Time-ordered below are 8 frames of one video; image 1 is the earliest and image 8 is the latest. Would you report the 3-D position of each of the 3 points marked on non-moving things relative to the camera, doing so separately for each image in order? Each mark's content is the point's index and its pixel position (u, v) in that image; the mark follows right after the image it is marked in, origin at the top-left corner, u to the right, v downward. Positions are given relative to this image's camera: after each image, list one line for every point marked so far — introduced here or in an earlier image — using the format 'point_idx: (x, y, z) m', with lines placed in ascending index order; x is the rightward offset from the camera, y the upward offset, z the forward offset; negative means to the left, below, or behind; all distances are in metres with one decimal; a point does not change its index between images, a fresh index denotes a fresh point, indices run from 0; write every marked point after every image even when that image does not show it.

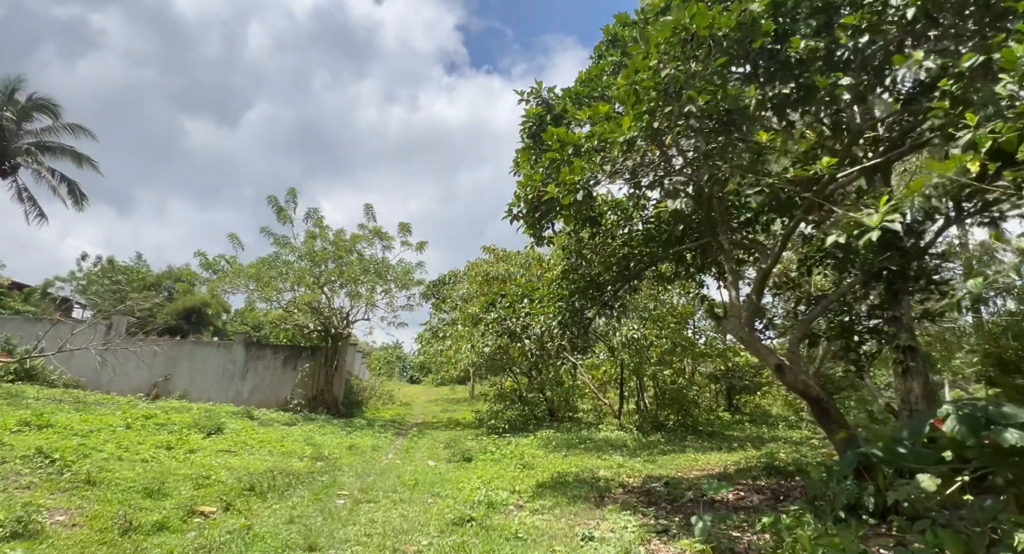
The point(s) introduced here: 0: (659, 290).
0: (+2.0, -0.2, +7.4) m
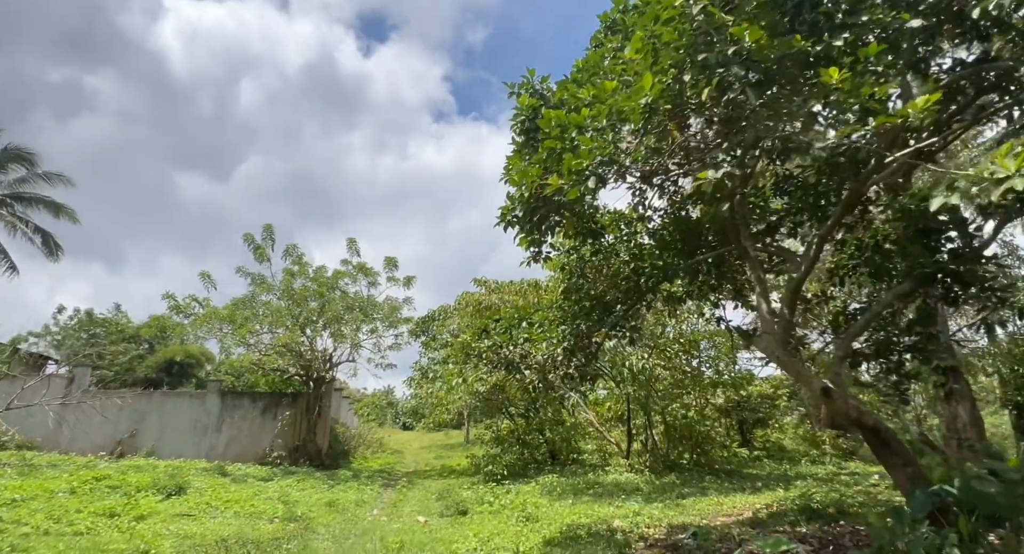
0: (+1.9, -0.4, +6.7) m
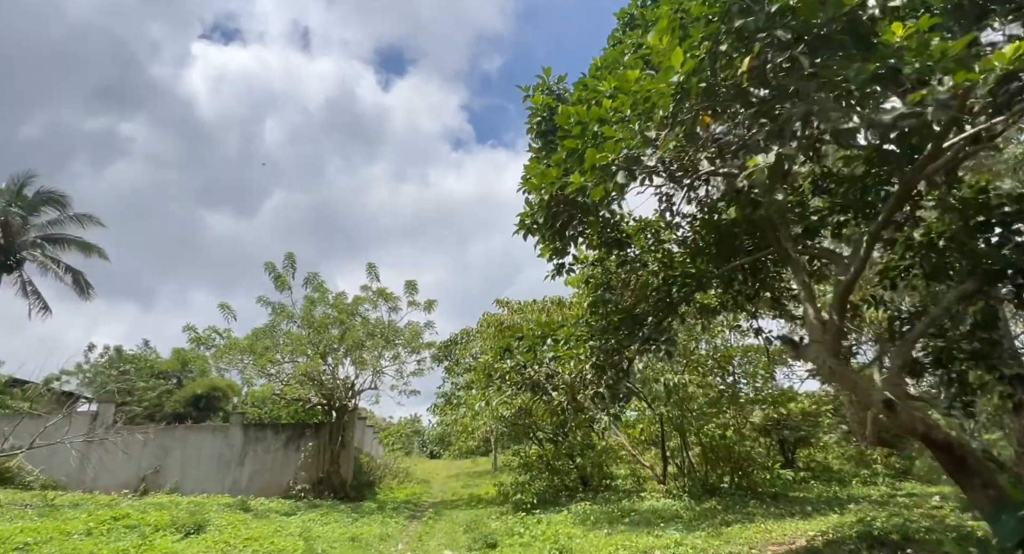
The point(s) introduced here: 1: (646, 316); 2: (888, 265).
0: (+2.2, -0.5, +6.3) m
1: (+1.3, -0.4, +5.2) m
2: (+3.4, +0.1, +5.0) m
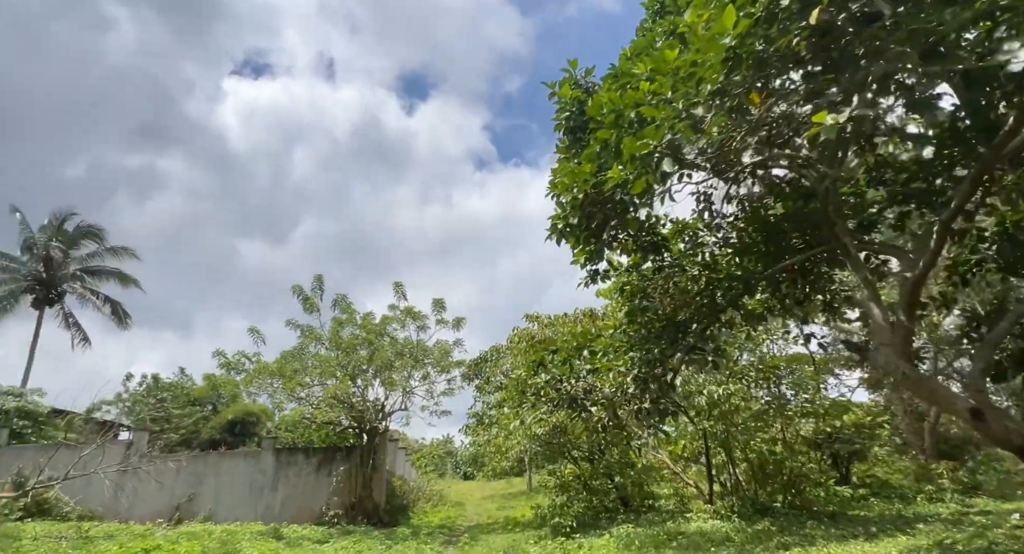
0: (+2.5, -0.6, +5.9) m
1: (+1.5, -0.4, +4.8) m
2: (+3.6, +0.1, +4.5) m
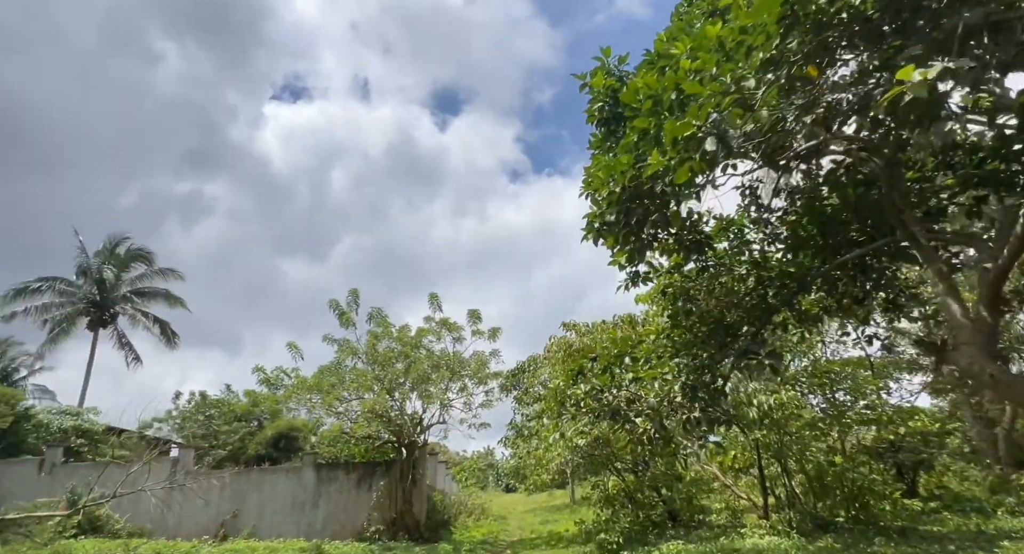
0: (+2.9, -0.6, +5.5) m
1: (+1.8, -0.4, +4.5) m
2: (+3.9, +0.2, +4.1) m
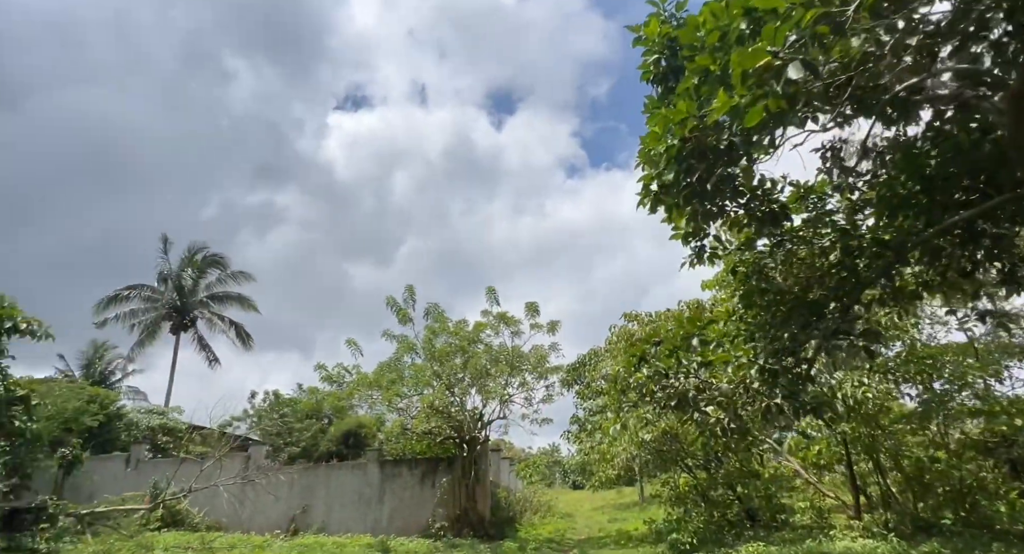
0: (+3.4, -0.3, +4.8) m
1: (+2.2, -0.2, +4.0) m
2: (+4.2, +0.5, +3.3) m
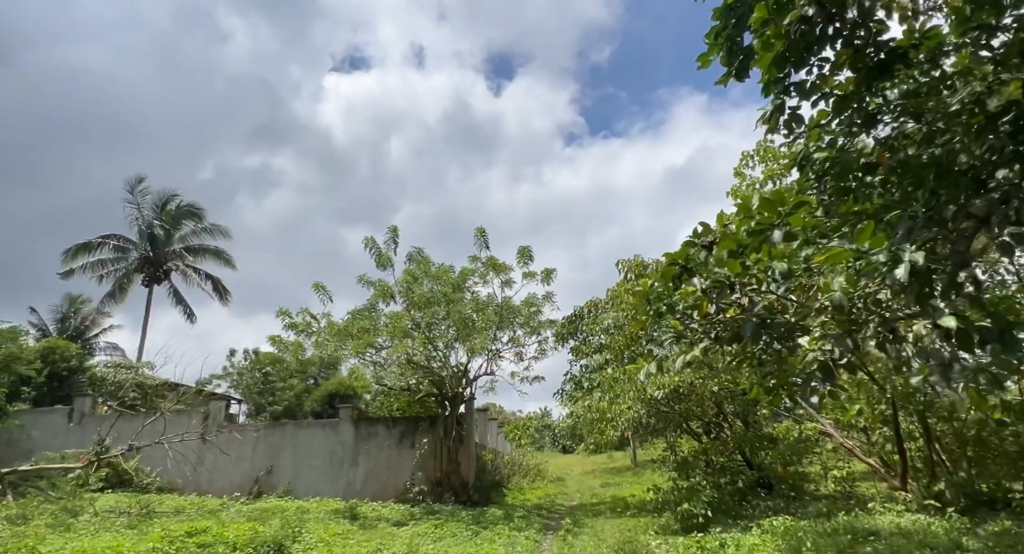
0: (+3.3, +0.4, +3.6) m
1: (+2.1, +0.4, +2.7) m
2: (+4.1, +1.1, +2.0) m
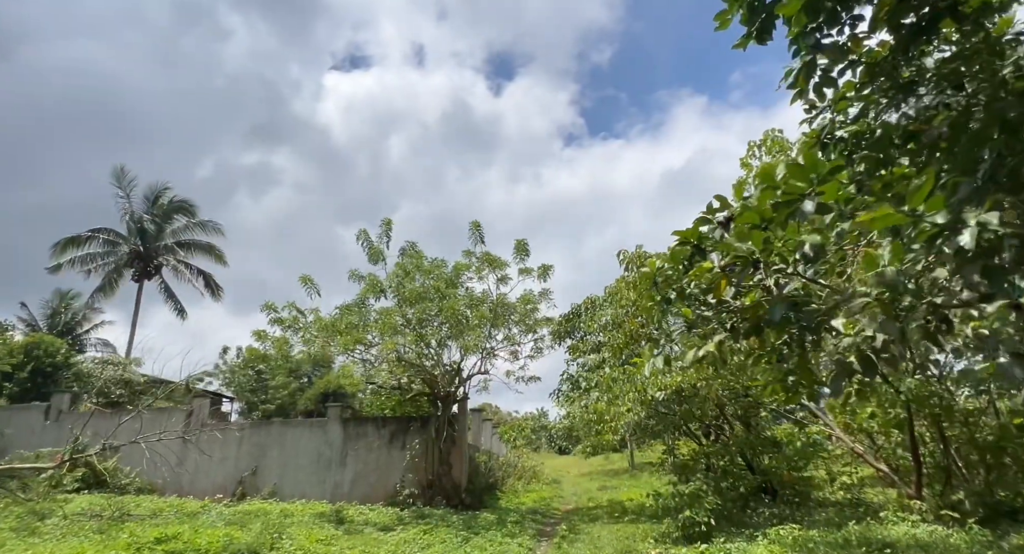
0: (+3.2, +0.4, +3.2) m
1: (+2.1, +0.5, +2.3) m
2: (+4.1, +1.1, +1.7) m
